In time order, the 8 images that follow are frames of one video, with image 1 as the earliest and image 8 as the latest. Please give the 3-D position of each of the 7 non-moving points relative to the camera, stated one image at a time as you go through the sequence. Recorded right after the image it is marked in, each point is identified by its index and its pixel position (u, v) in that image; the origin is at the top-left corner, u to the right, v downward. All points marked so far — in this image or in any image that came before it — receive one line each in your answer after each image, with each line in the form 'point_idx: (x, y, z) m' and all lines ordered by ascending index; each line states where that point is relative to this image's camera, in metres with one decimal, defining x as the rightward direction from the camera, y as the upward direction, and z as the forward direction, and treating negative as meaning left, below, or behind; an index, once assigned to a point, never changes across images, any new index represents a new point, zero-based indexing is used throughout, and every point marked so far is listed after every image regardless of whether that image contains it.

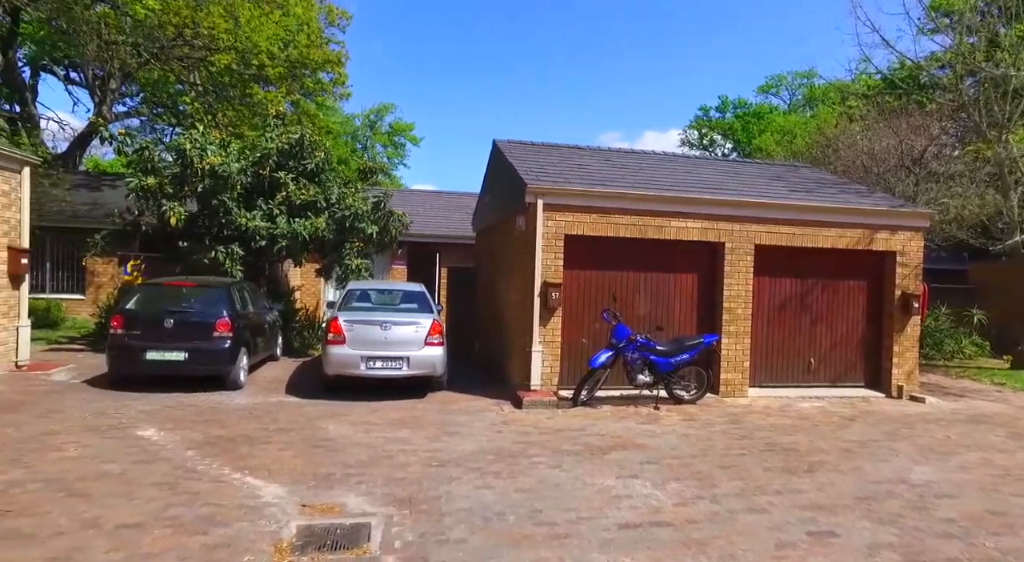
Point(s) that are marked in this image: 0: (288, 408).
0: (-2.9, -1.7, +8.0) m
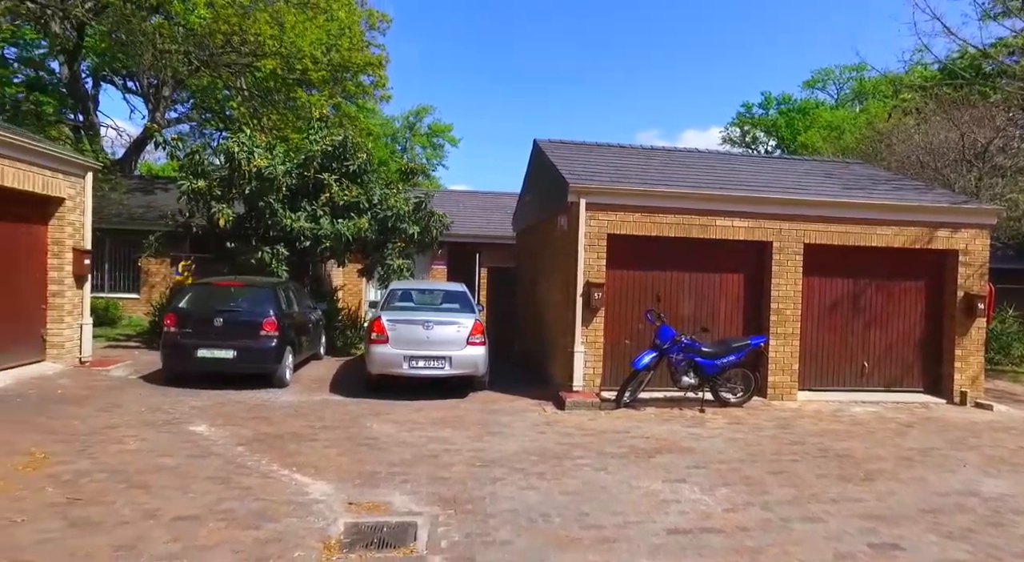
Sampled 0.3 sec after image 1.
0: (-2.4, -1.7, +8.1) m
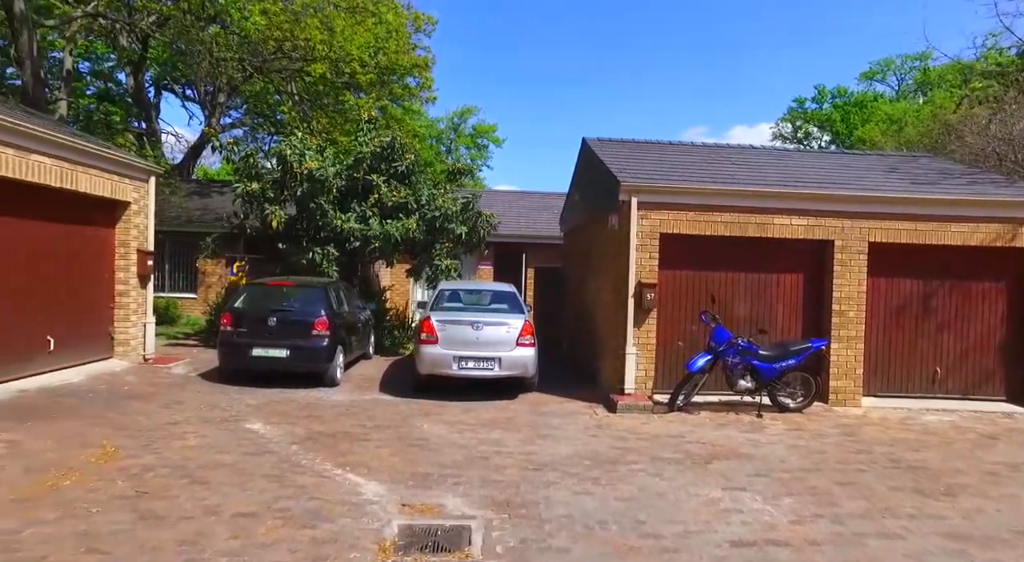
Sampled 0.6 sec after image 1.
0: (-1.7, -1.7, +8.1) m
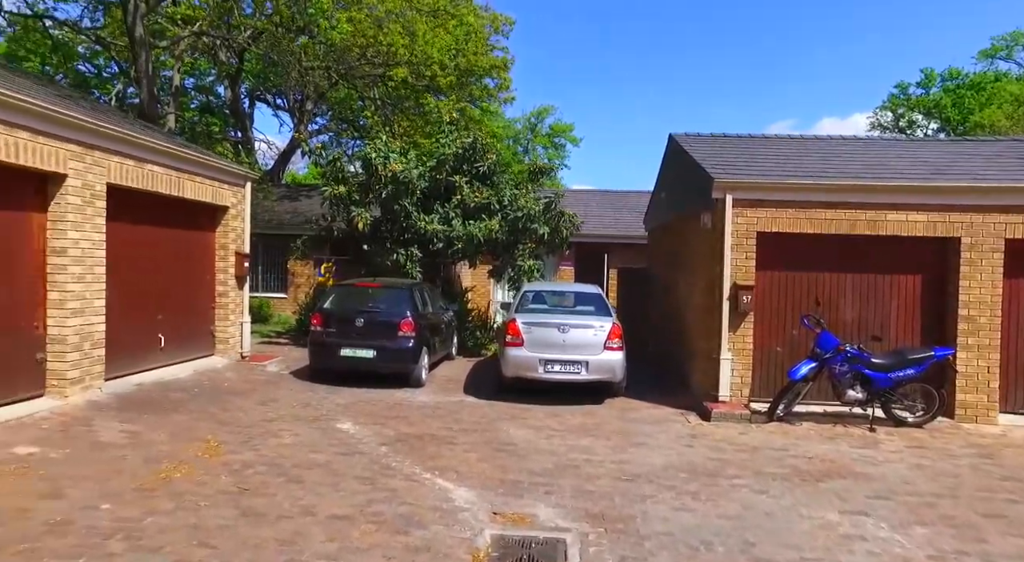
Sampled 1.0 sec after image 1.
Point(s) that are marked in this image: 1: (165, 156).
0: (-0.6, -1.7, +8.1) m
1: (-4.6, +1.7, +8.2) m
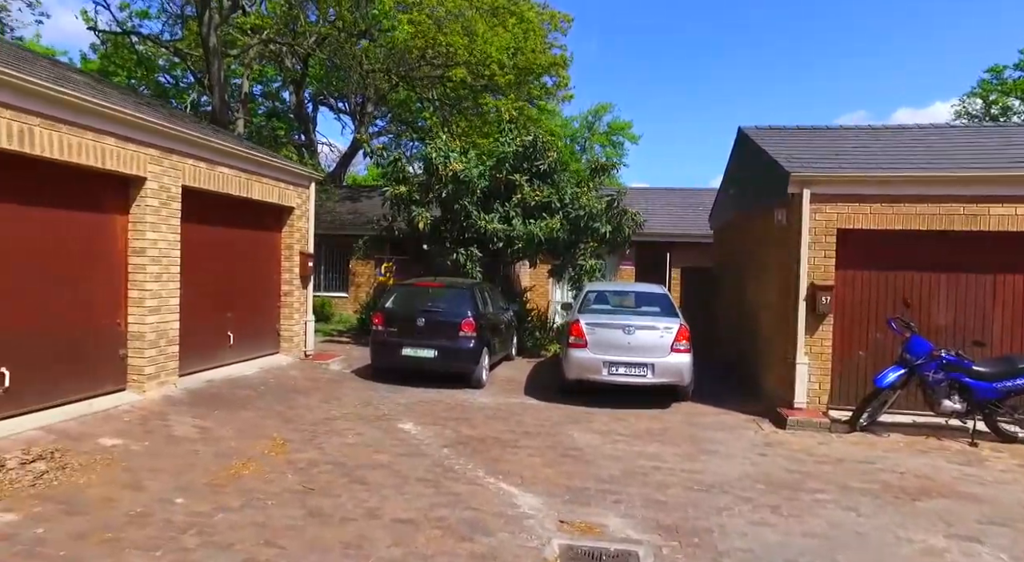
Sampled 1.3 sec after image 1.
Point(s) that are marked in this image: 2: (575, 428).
0: (+0.2, -1.7, +7.9) m
1: (-3.8, +1.7, +8.4) m
2: (+0.7, -1.7, +7.2) m
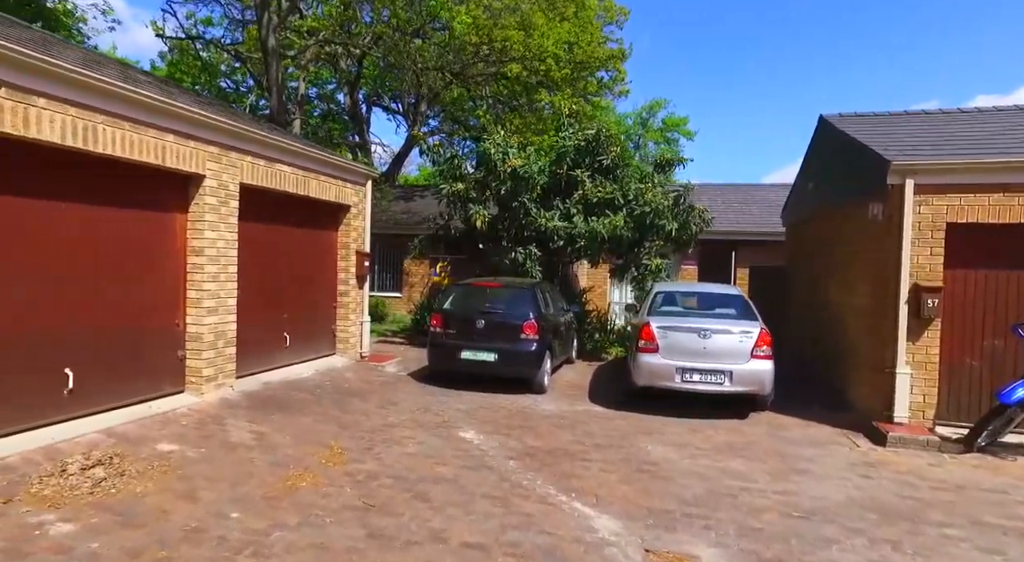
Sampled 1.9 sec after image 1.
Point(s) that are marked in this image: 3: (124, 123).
0: (+1.0, -1.7, +7.4) m
1: (-3.0, +1.7, +8.3) m
2: (+1.5, -1.7, +6.7) m
3: (-3.6, +1.5, +5.7) m
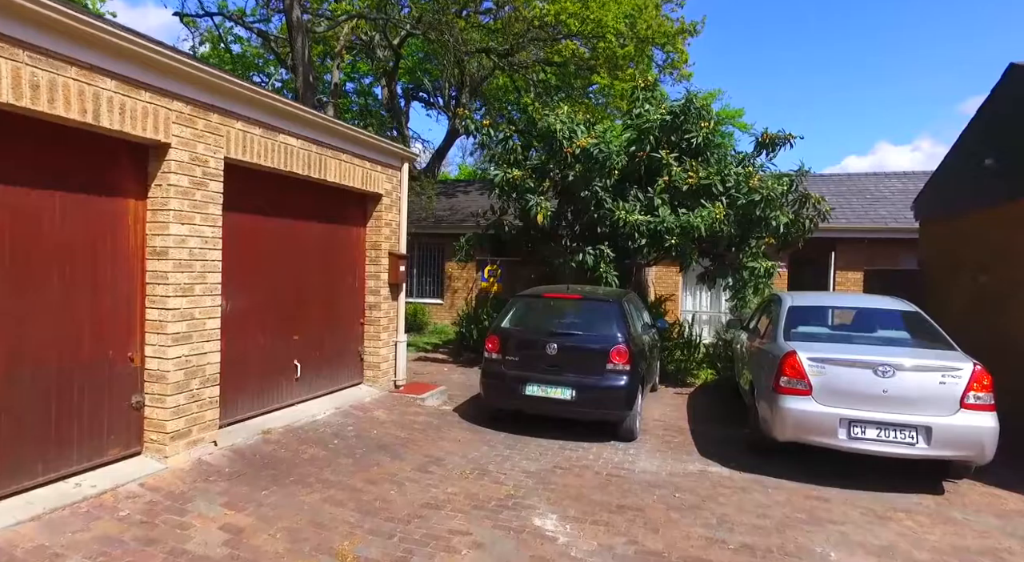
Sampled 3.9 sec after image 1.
0: (+1.8, -1.8, +5.1) m
1: (-2.1, +1.6, +6.2) m
2: (+2.2, -1.8, +4.3) m
3: (-2.9, +1.4, +3.7) m
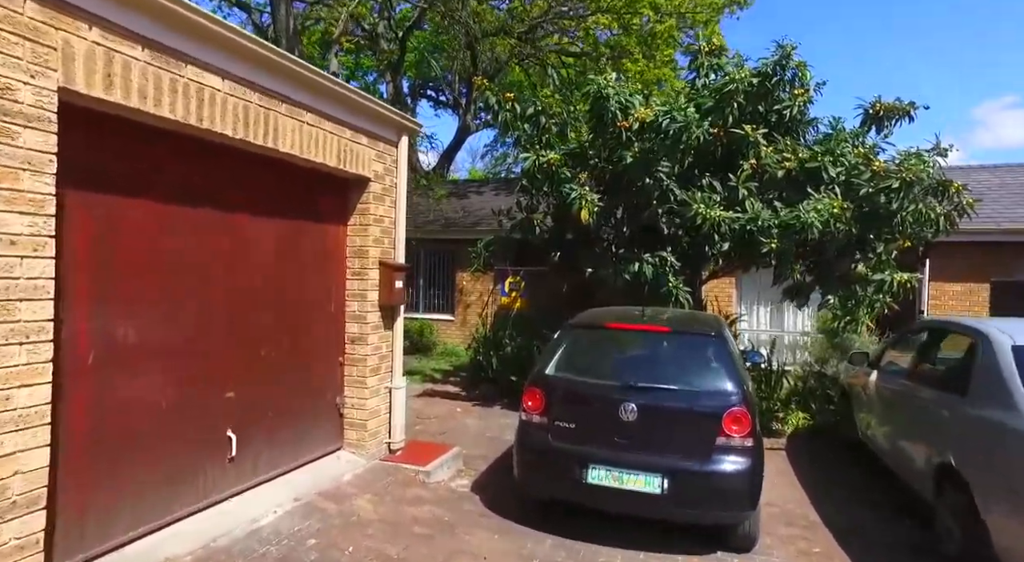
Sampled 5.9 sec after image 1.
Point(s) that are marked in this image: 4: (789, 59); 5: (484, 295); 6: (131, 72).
0: (+2.2, -1.9, +2.7) m
1: (-1.8, +1.4, +3.9) m
2: (+2.6, -2.0, +1.9) m
3: (-2.6, +1.2, +1.4) m
4: (+3.2, +2.6, +7.1) m
5: (-0.7, -0.3, +13.8) m
6: (-2.0, +1.1, +3.3) m
